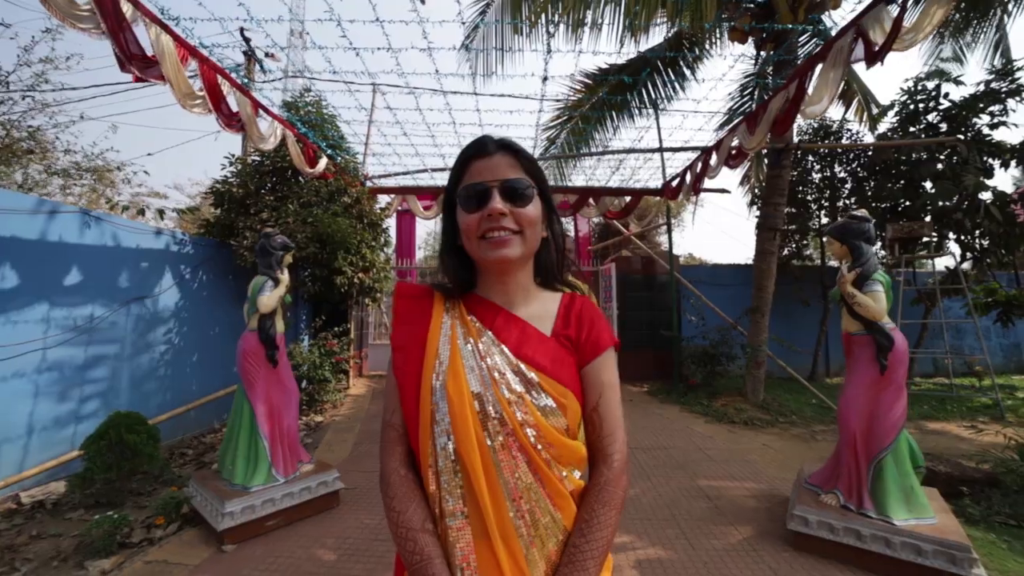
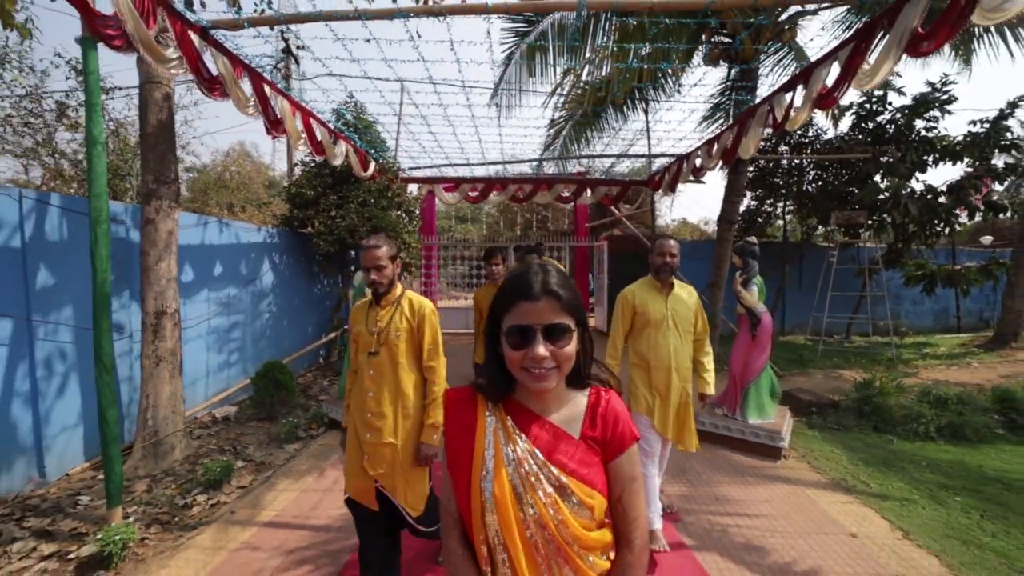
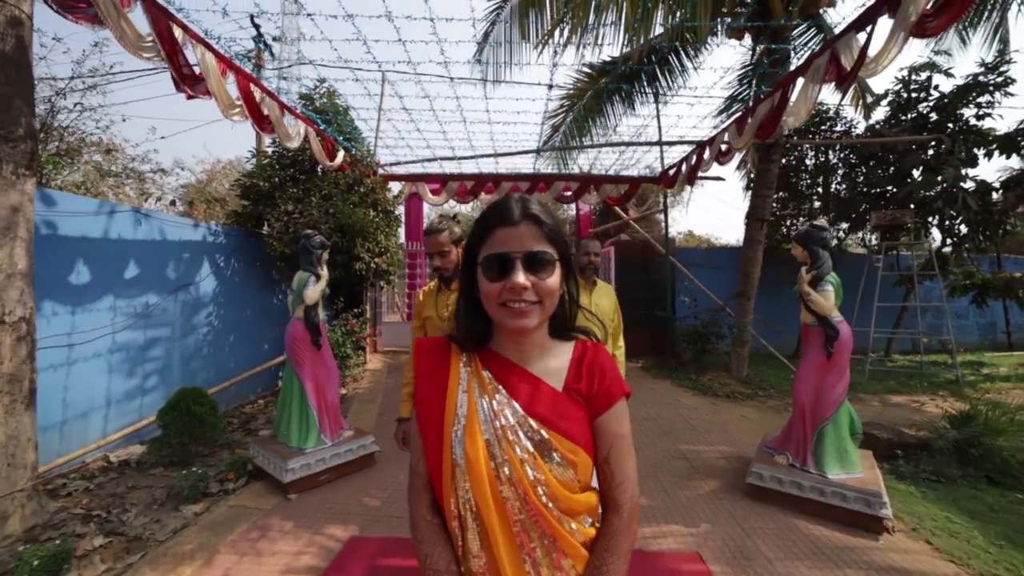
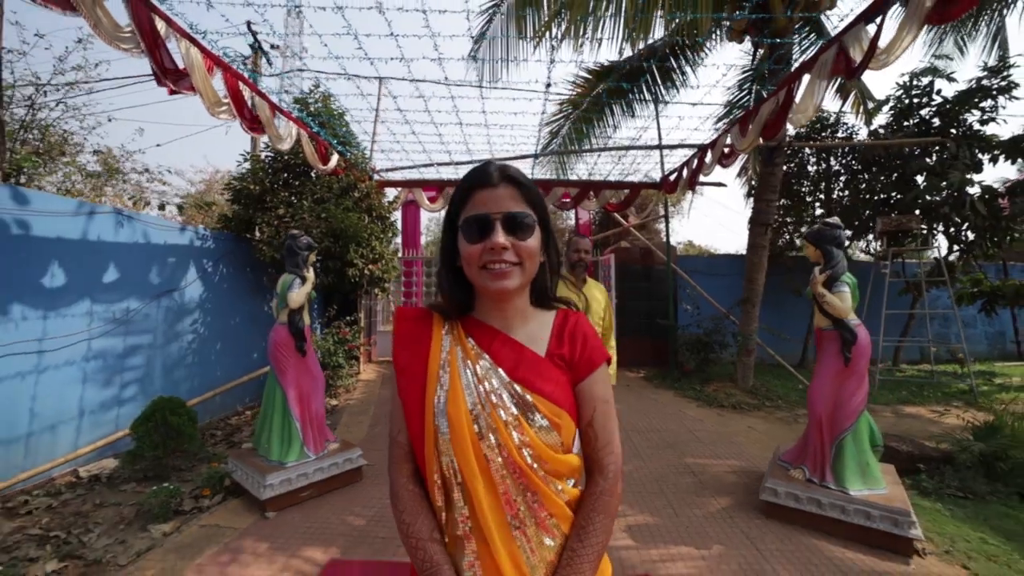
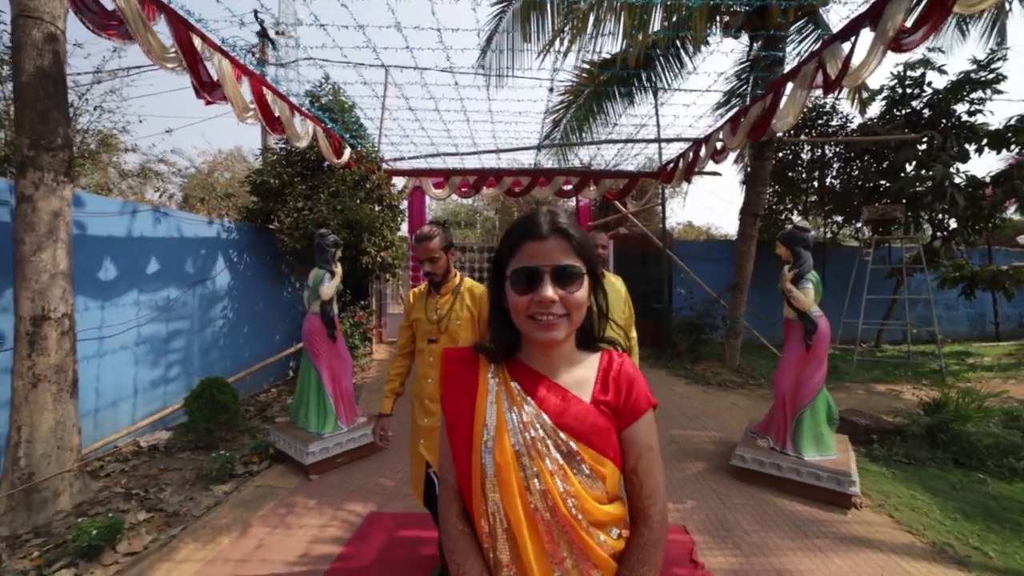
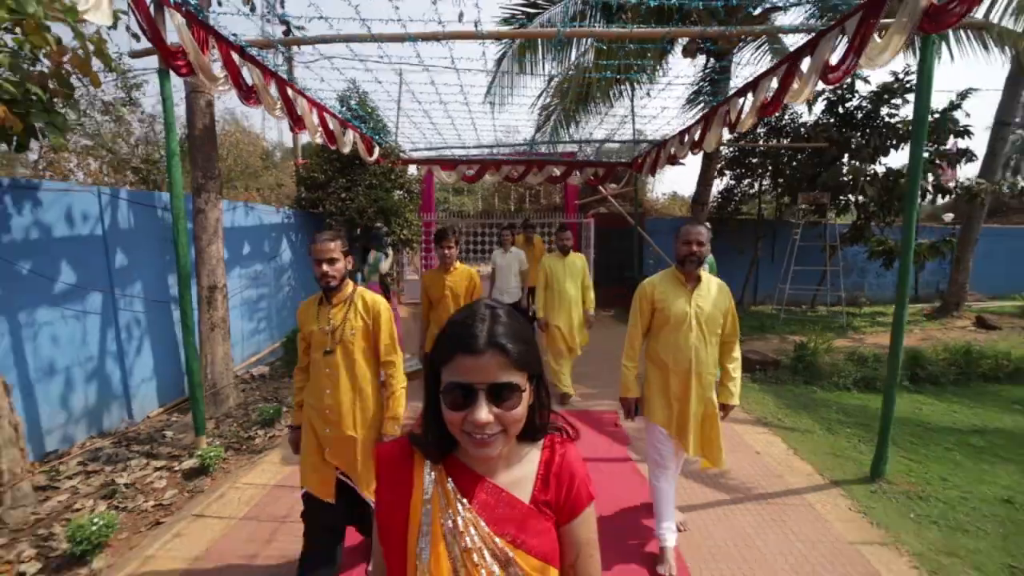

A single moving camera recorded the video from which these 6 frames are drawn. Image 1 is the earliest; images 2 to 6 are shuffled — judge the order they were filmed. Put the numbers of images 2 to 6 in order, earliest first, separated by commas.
4, 3, 5, 2, 6
